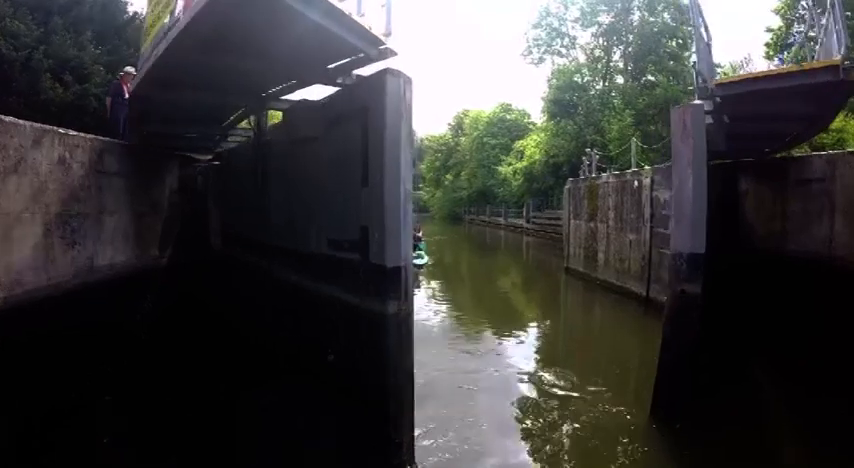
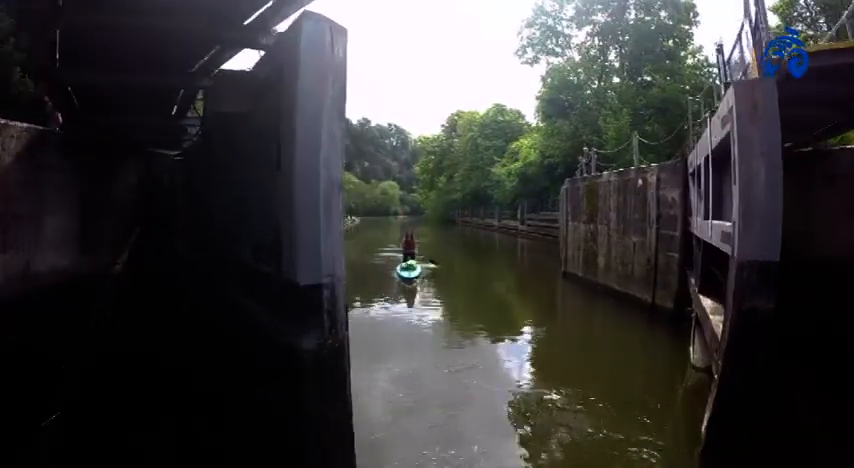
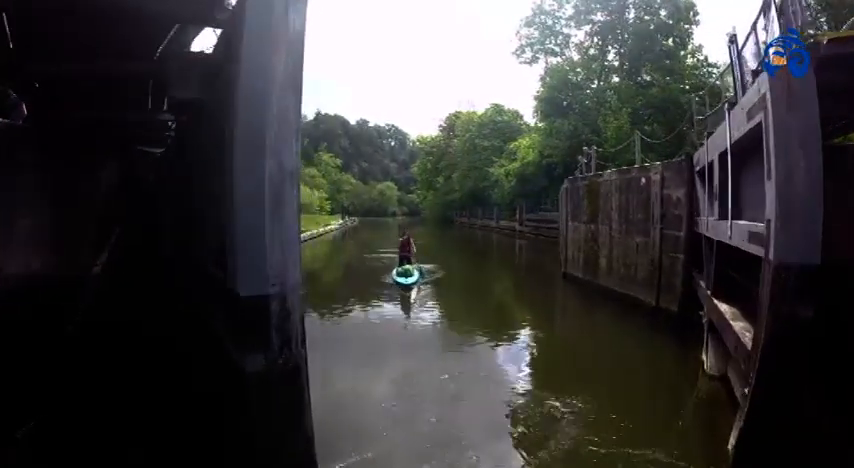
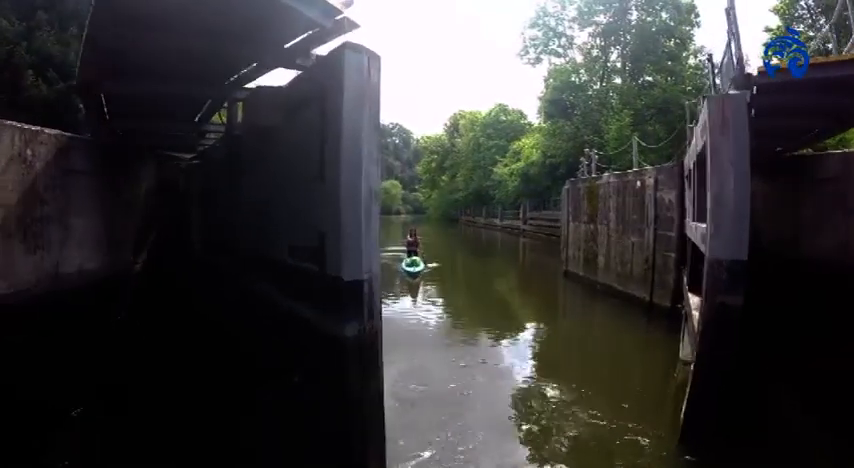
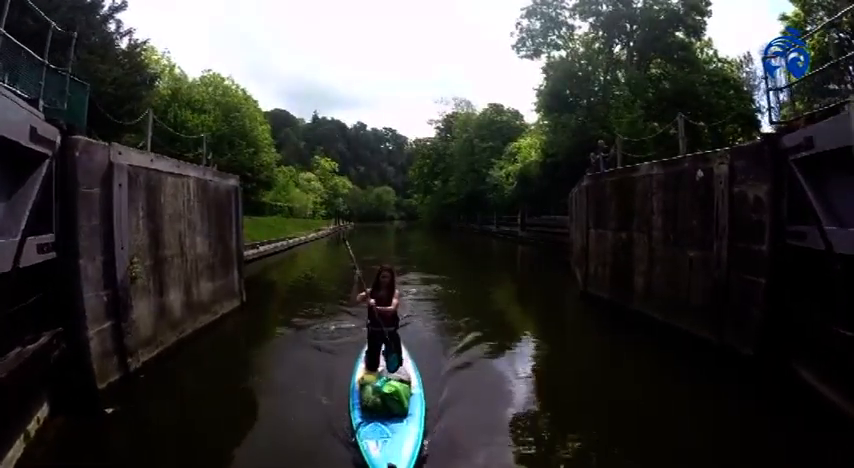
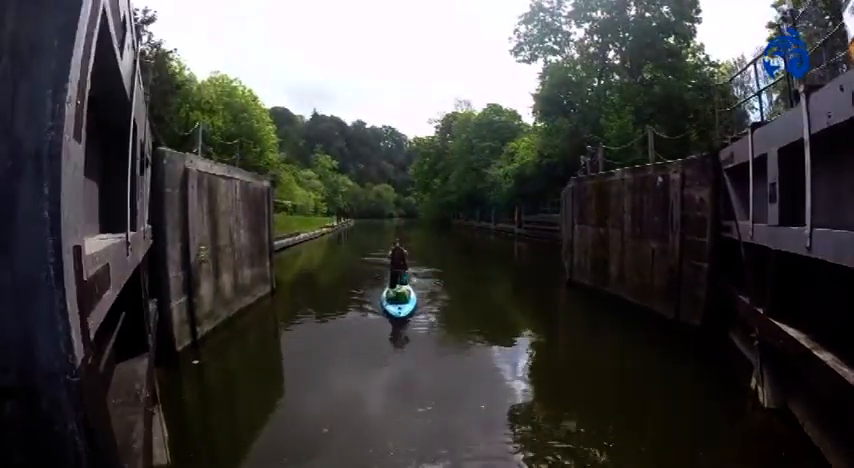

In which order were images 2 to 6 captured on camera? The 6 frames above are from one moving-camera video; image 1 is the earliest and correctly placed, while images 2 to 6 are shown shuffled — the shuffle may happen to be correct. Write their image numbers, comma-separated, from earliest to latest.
4, 2, 3, 6, 5
